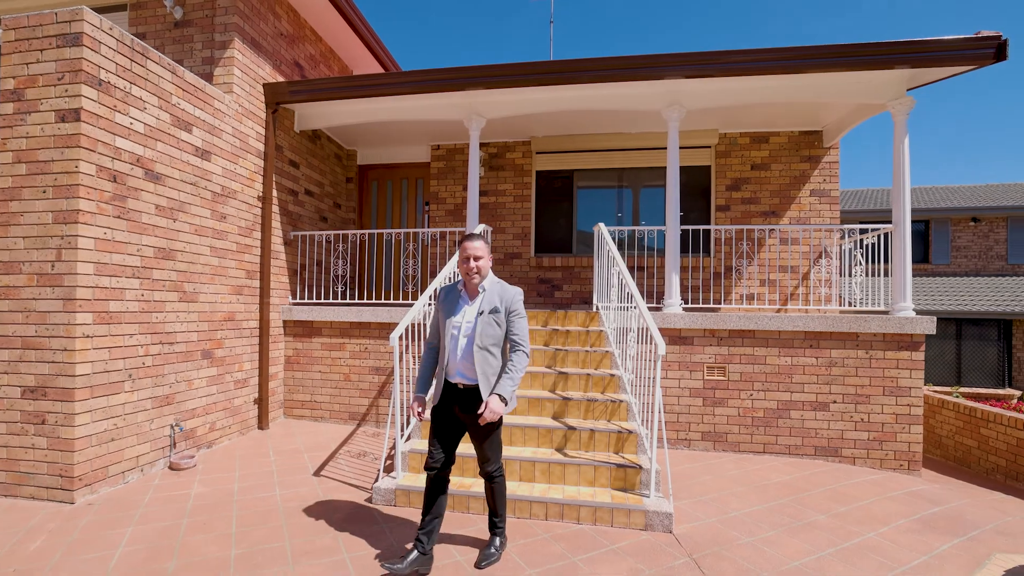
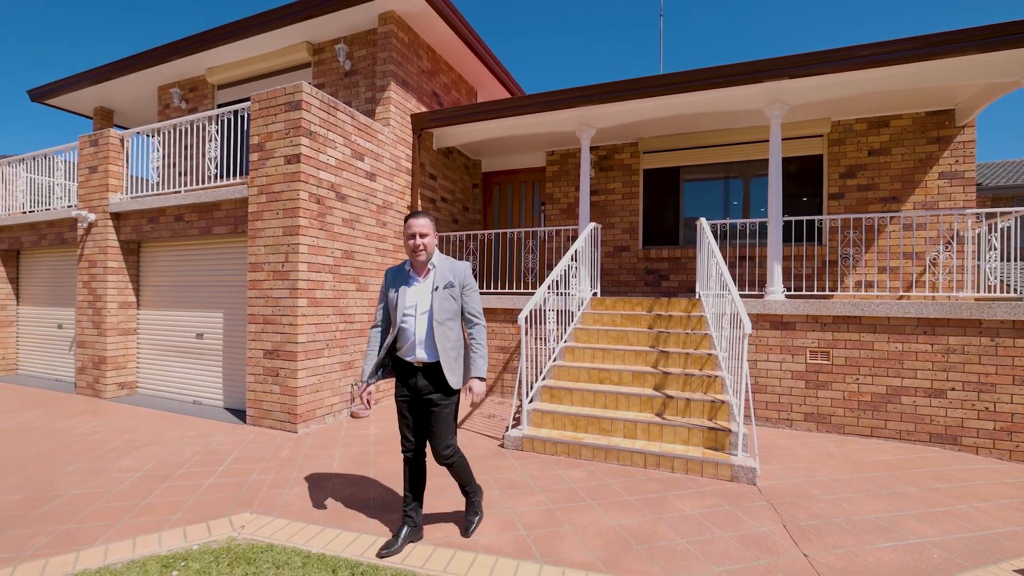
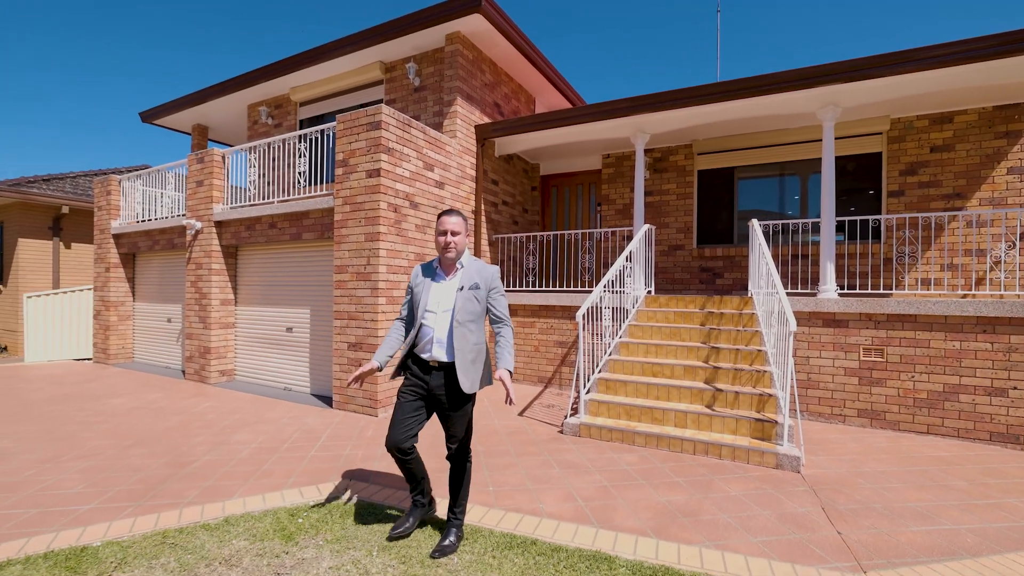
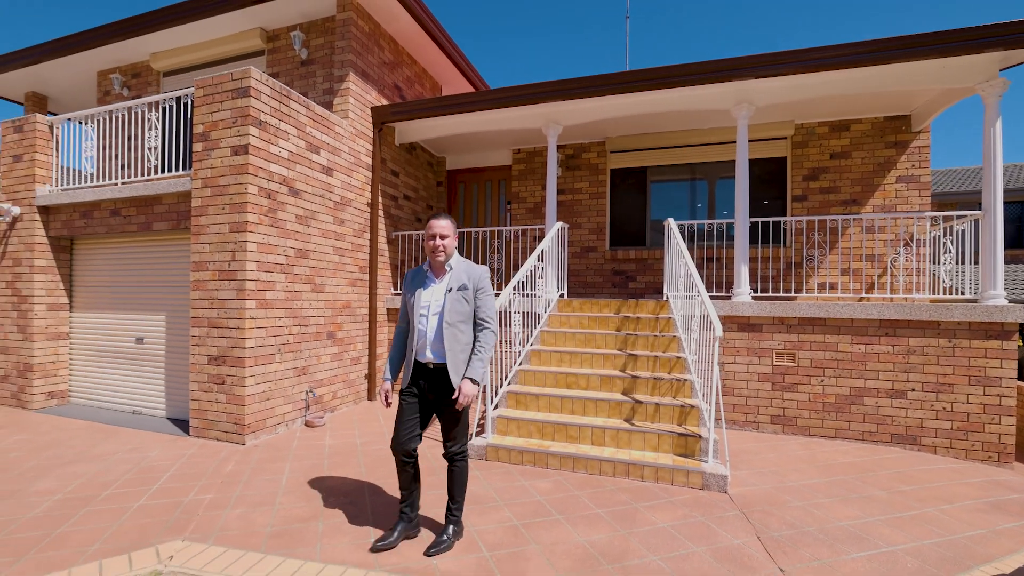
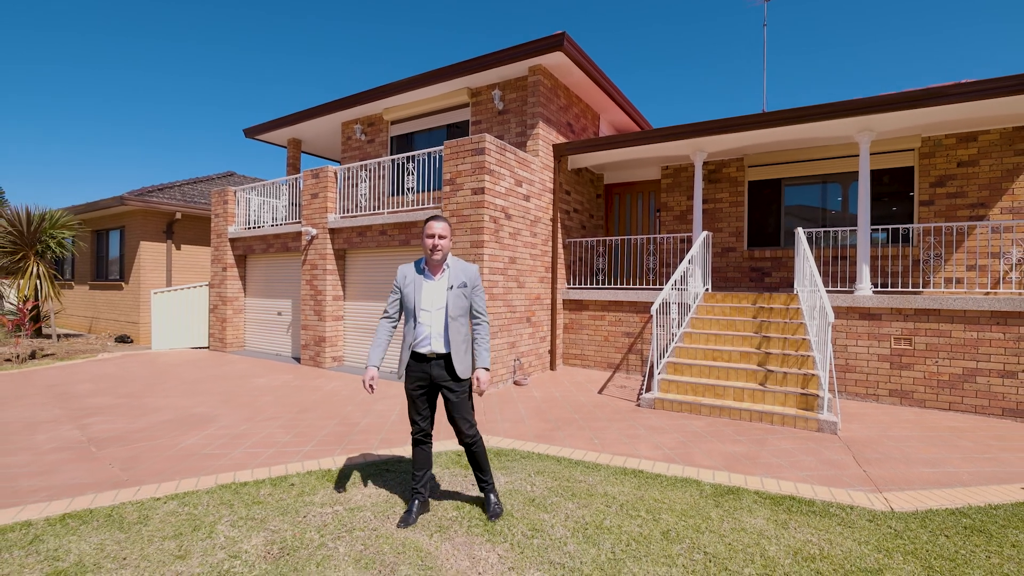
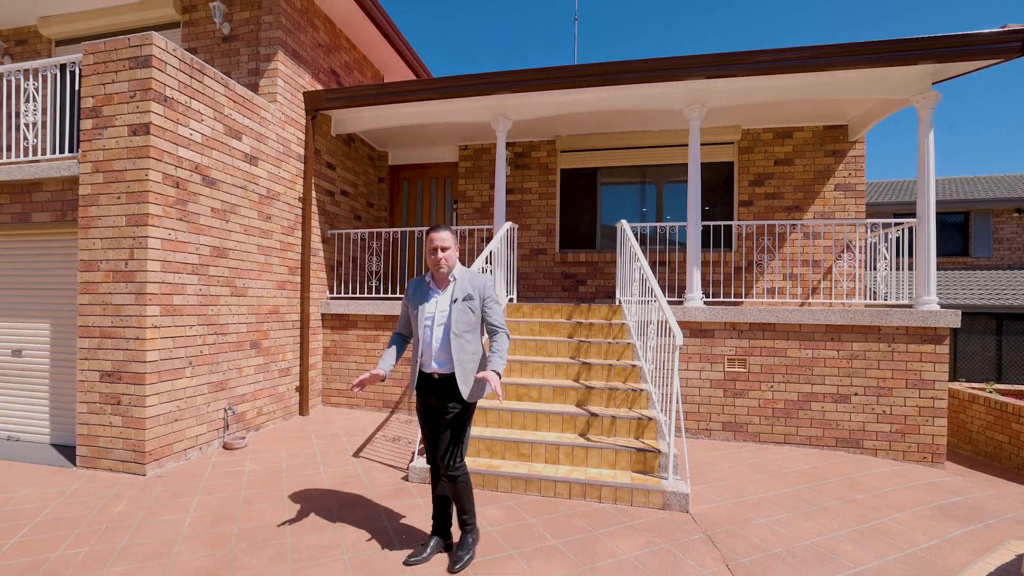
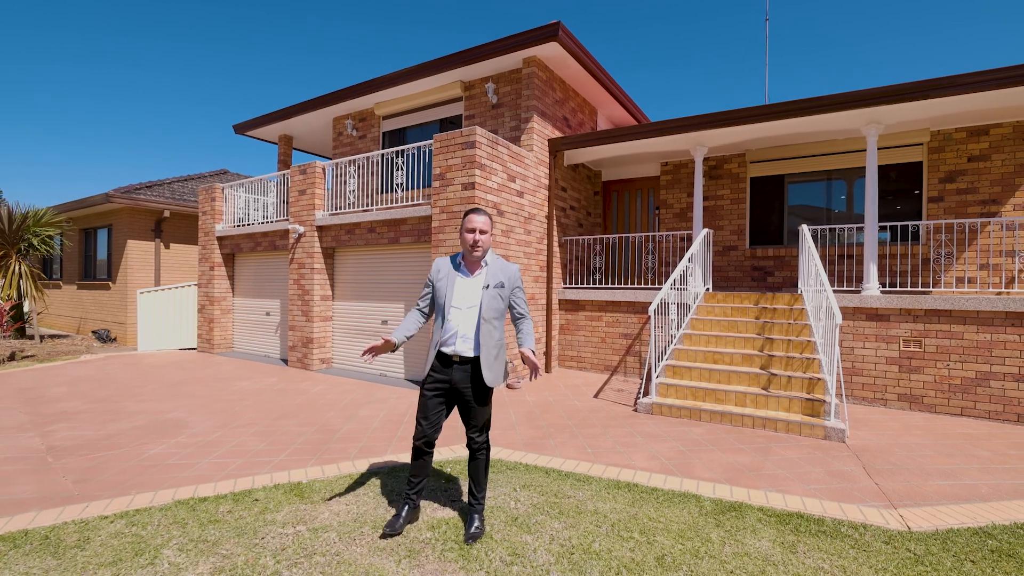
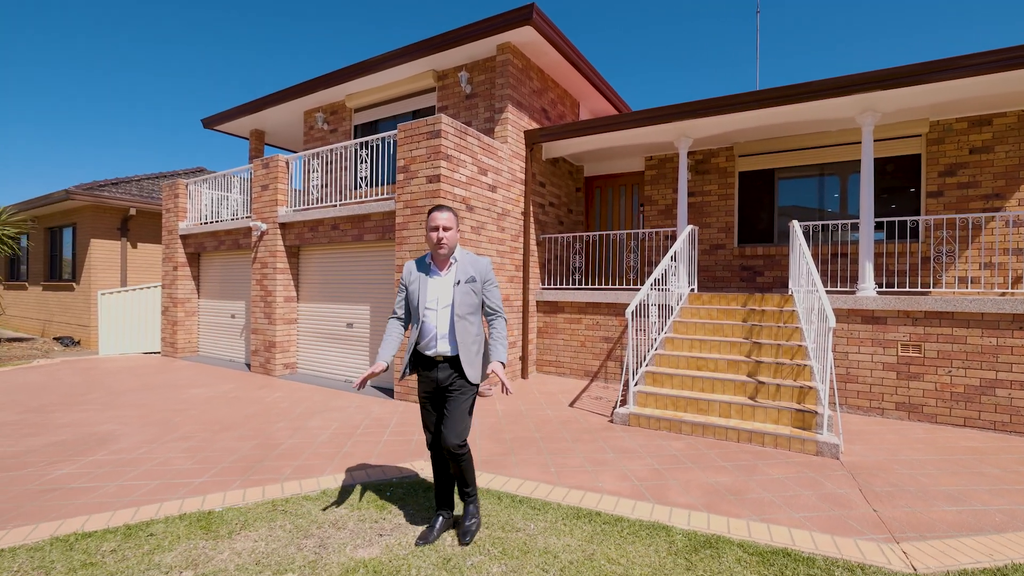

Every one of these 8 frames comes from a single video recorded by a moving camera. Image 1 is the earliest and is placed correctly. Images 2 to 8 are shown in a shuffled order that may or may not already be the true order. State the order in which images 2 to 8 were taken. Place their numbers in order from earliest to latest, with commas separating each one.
6, 4, 2, 3, 8, 7, 5
